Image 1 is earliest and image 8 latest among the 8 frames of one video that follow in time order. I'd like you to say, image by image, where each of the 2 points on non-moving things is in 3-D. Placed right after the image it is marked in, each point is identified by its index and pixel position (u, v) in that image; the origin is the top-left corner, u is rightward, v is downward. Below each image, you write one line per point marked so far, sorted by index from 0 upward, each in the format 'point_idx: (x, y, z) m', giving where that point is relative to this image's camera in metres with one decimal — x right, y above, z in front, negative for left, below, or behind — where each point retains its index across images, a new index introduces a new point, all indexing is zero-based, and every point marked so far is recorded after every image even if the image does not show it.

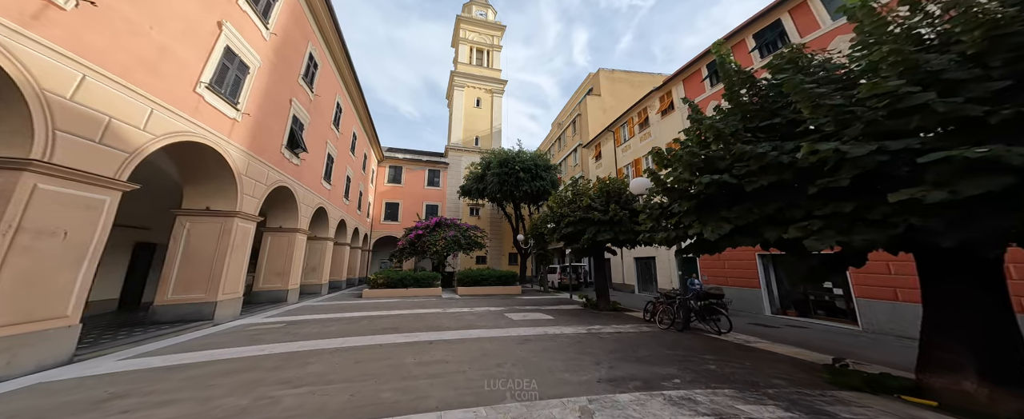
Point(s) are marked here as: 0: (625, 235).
0: (+3.2, -0.9, +8.3) m
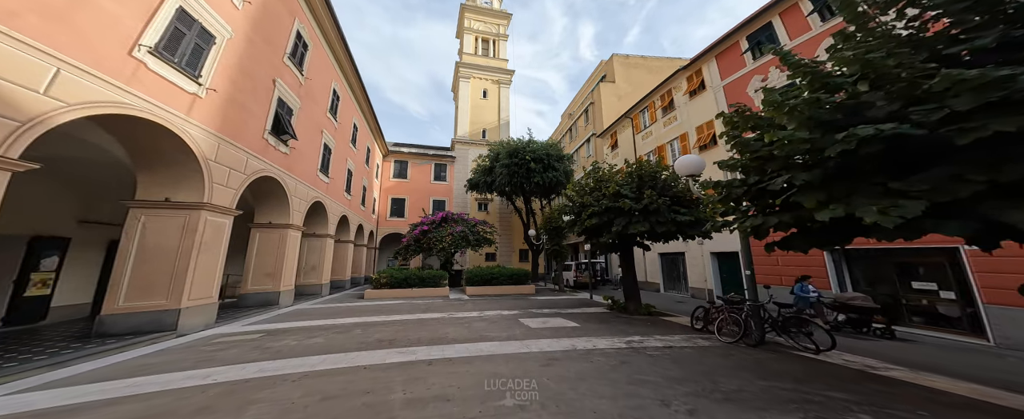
0: (+3.6, -0.5, +6.8) m
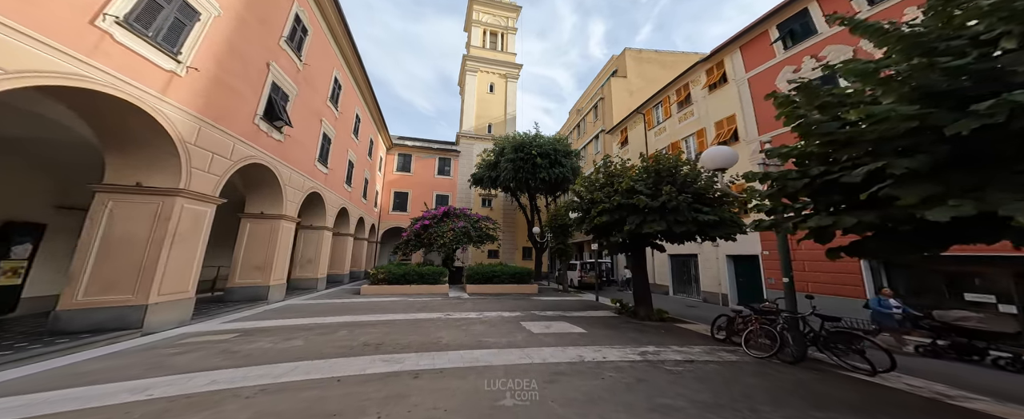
0: (+3.7, -0.4, +6.1) m
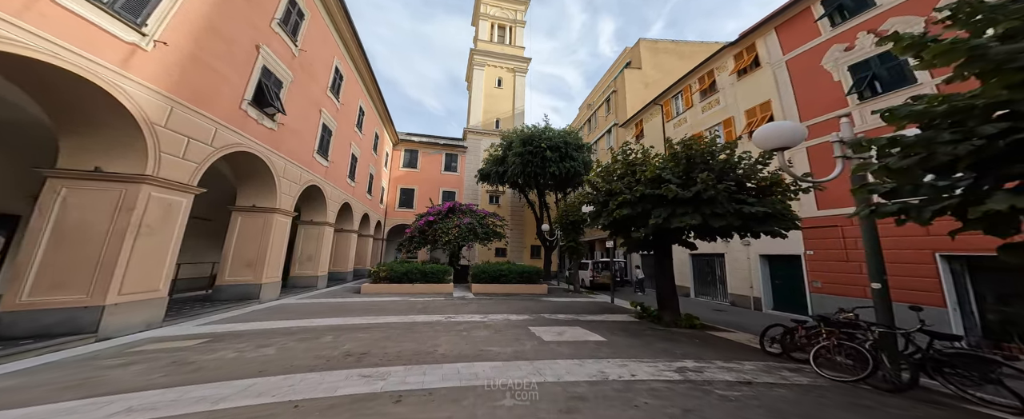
0: (+3.8, -0.2, +5.2) m
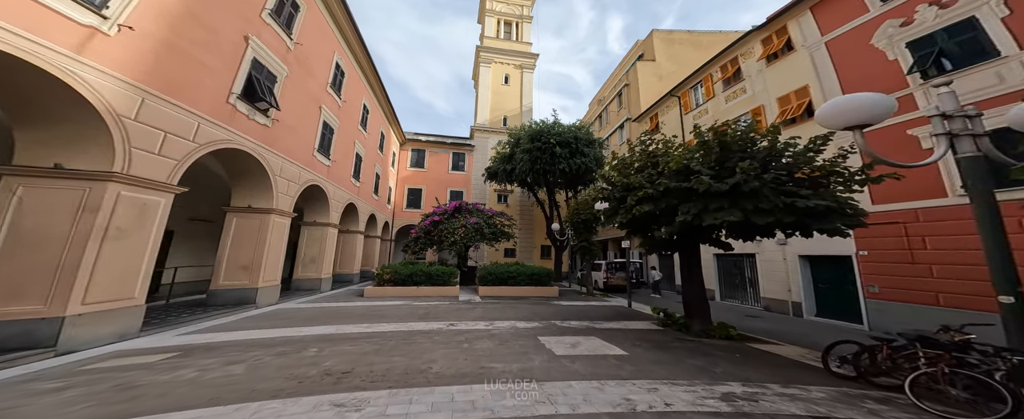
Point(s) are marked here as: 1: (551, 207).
0: (+3.9, -0.1, +4.4) m
1: (+2.6, +0.2, +19.4) m
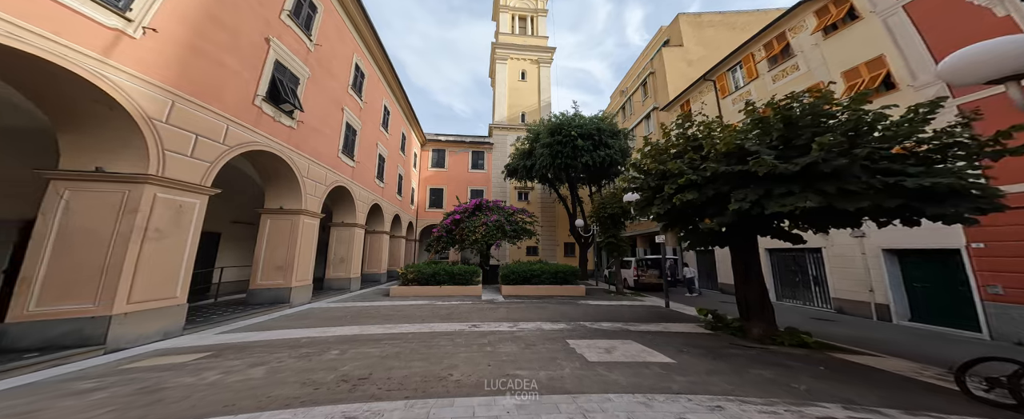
0: (+4.3, +0.1, +3.6) m
1: (+4.2, +0.4, +18.8) m
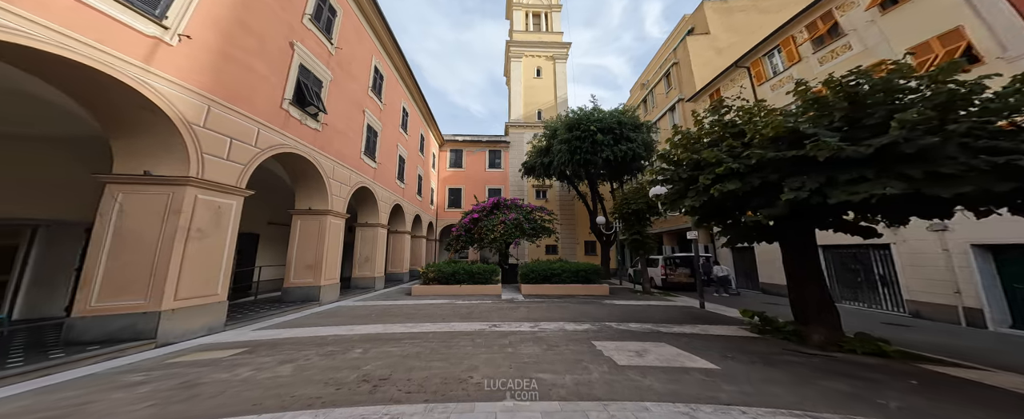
0: (+4.6, +0.3, +3.1) m
1: (+5.4, +0.6, +18.2) m
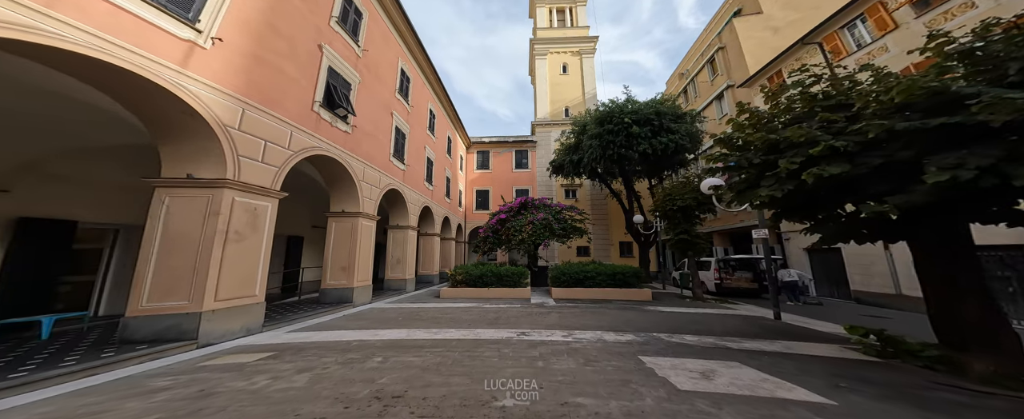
0: (+5.0, +0.4, +2.0) m
1: (+7.4, +0.7, +17.0) m
